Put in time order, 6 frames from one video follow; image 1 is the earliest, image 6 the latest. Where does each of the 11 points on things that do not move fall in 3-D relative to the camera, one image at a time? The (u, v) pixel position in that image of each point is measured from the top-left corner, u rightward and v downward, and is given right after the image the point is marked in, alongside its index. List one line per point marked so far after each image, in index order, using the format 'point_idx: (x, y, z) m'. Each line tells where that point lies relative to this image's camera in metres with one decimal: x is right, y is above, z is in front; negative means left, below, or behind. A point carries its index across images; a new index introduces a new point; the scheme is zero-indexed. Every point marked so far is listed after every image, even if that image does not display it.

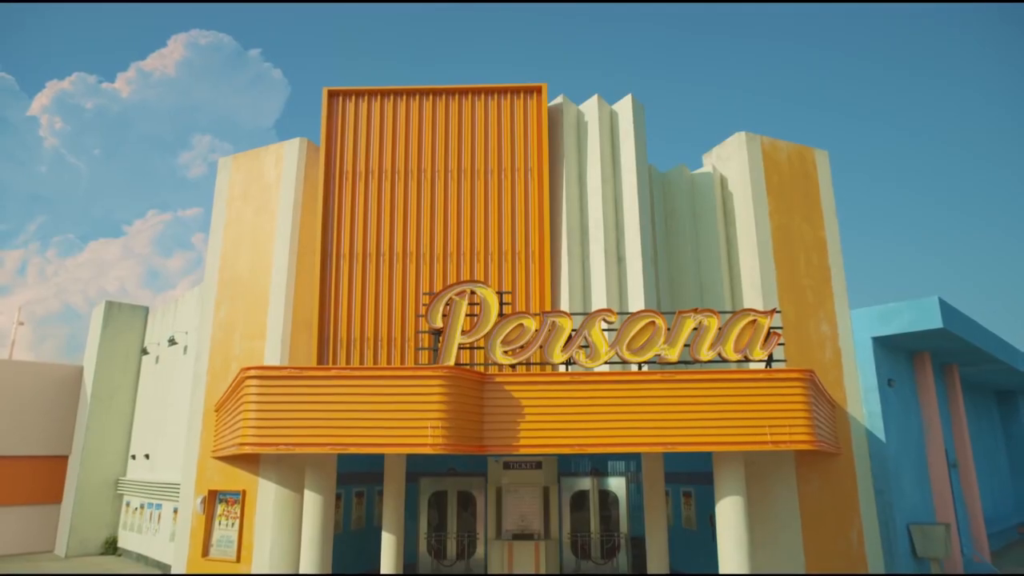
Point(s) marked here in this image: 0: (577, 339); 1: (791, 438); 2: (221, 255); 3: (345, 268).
0: (+1.1, -0.8, +11.6) m
1: (+4.3, -2.3, +10.7) m
2: (-7.4, +0.8, +18.1) m
3: (-3.6, +0.5, +15.6) m
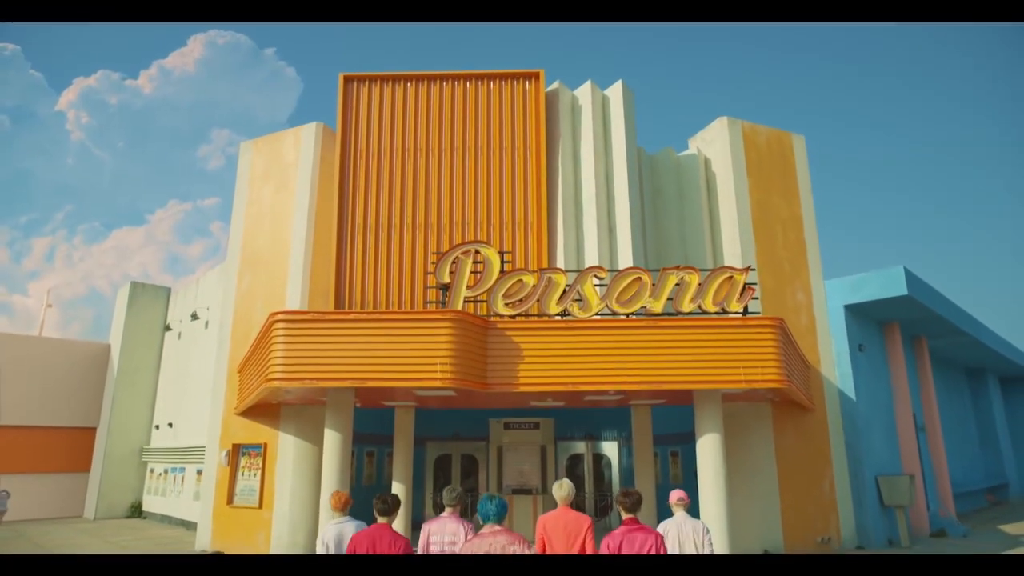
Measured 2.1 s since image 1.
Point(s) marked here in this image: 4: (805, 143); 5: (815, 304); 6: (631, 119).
0: (+1.1, -0.1, +13.1) m
1: (+4.2, -1.5, +12.1) m
2: (-7.4, +1.6, +19.7) m
3: (-3.7, +1.2, +17.1) m
4: (+8.2, +4.1, +19.9) m
5: (+8.0, -0.4, +18.7) m
6: (+2.9, +4.2, +17.8) m
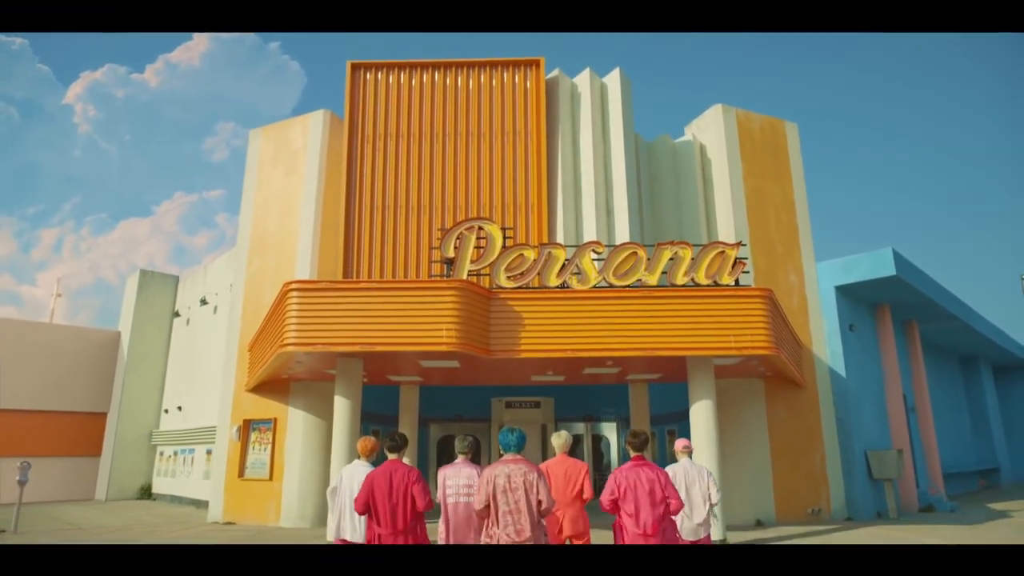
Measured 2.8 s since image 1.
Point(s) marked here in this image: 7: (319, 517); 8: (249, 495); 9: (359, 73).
0: (+1.1, +0.4, +13.7) m
1: (+4.2, -1.0, +12.7) m
2: (-7.4, +2.1, +20.3) m
3: (-3.6, +1.7, +17.7) m
4: (+8.2, +4.6, +20.5) m
5: (+8.0, +0.1, +19.3) m
6: (+3.0, +4.7, +18.4) m
7: (-4.7, -5.5, +17.3) m
8: (-6.7, -5.3, +18.2) m
9: (-3.9, +5.5, +18.5) m
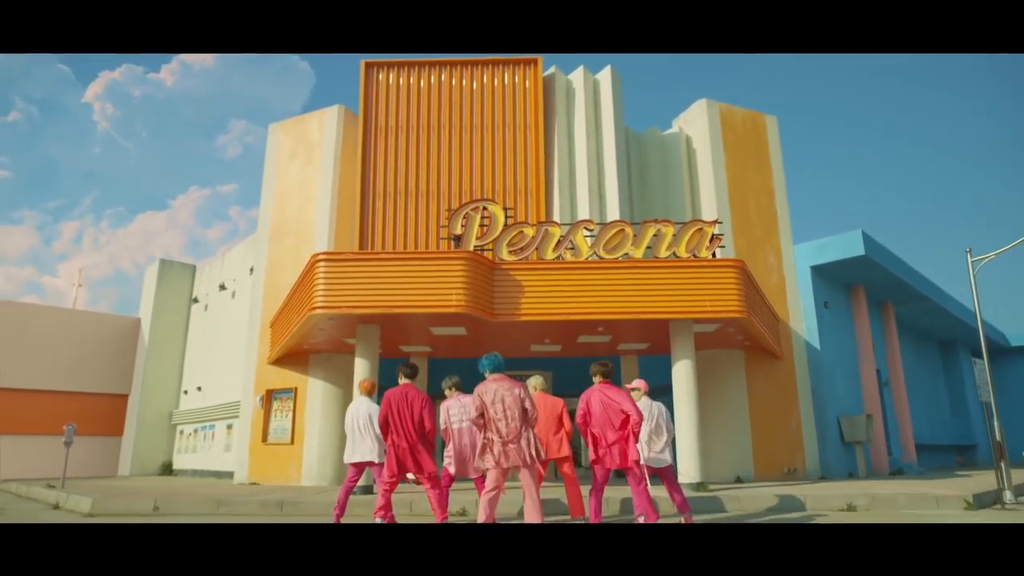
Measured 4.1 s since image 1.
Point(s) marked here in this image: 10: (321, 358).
0: (+1.1, +1.0, +15.3) m
1: (+4.3, -0.4, +14.4) m
2: (-7.4, +2.6, +21.9) m
3: (-3.6, +2.3, +19.4) m
4: (+8.2, +5.1, +22.2) m
5: (+8.0, +0.7, +21.0) m
6: (+3.0, +5.3, +20.1) m
7: (-4.7, -5.0, +18.9) m
8: (-6.7, -4.7, +19.9) m
9: (-3.9, +6.1, +20.2) m
10: (-5.2, -1.9, +19.6) m
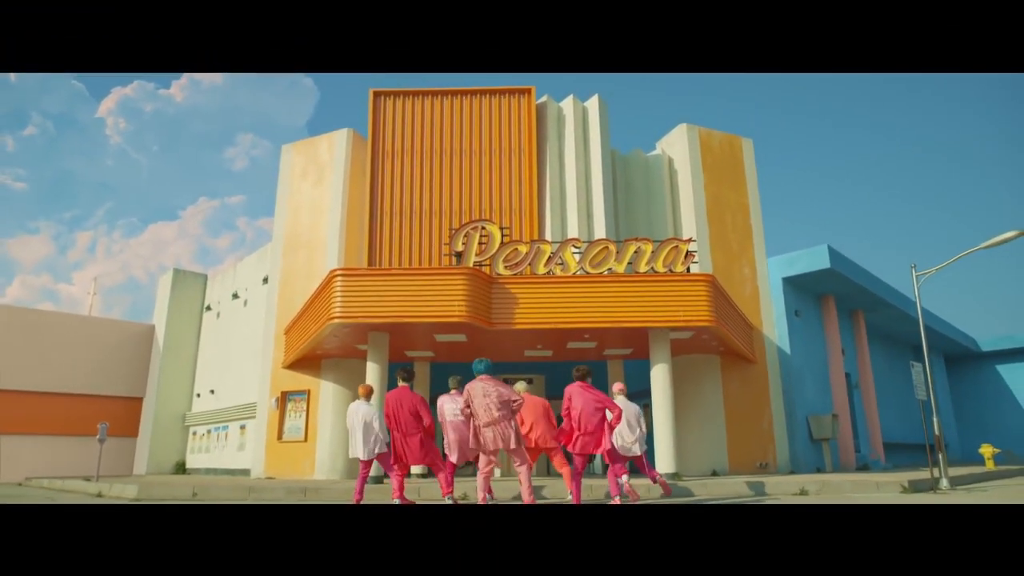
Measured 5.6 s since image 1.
0: (+1.0, +0.7, +17.1) m
1: (+4.2, -0.7, +16.2) m
2: (-7.5, +2.3, +23.7) m
3: (-3.7, +2.0, +21.1) m
4: (+8.1, +4.8, +24.0) m
5: (+7.9, +0.4, +22.8) m
6: (+2.9, +5.0, +21.9) m
7: (-4.8, -5.3, +20.6) m
8: (-6.8, -5.0, +21.5) m
9: (-4.1, +5.8, +21.9) m
10: (-5.4, -2.2, +21.3) m
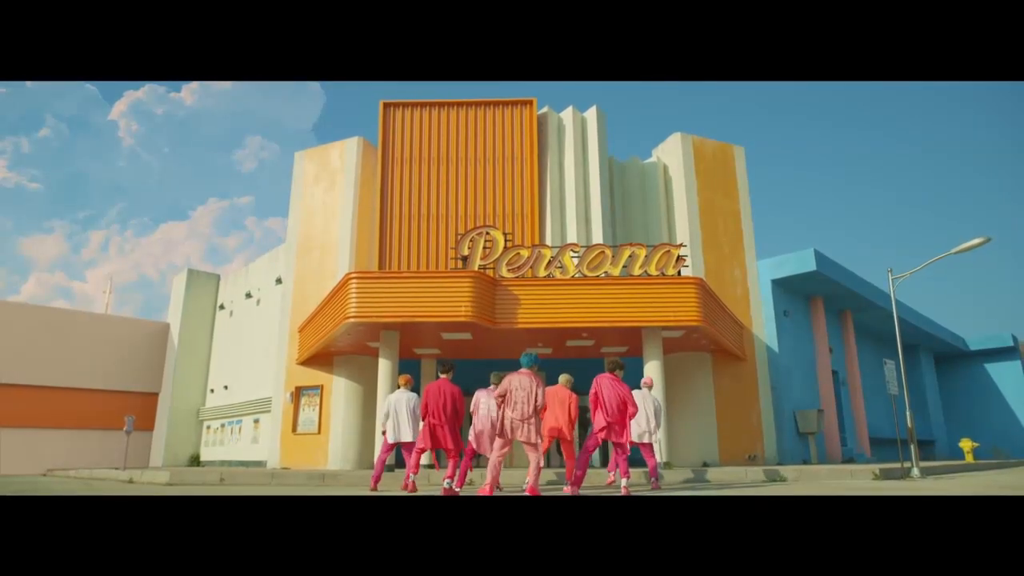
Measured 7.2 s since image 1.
0: (+1.1, +0.7, +18.3) m
1: (+4.2, -0.8, +17.4) m
2: (-7.4, +2.3, +24.9) m
3: (-3.7, +2.0, +22.3) m
4: (+8.2, +4.8, +25.2) m
5: (+7.9, +0.3, +24.0) m
6: (+2.9, +4.9, +23.1) m
7: (-4.7, -5.3, +21.8) m
8: (-6.7, -5.0, +22.8) m
9: (-4.0, +5.8, +23.1) m
10: (-5.3, -2.2, +22.5) m
